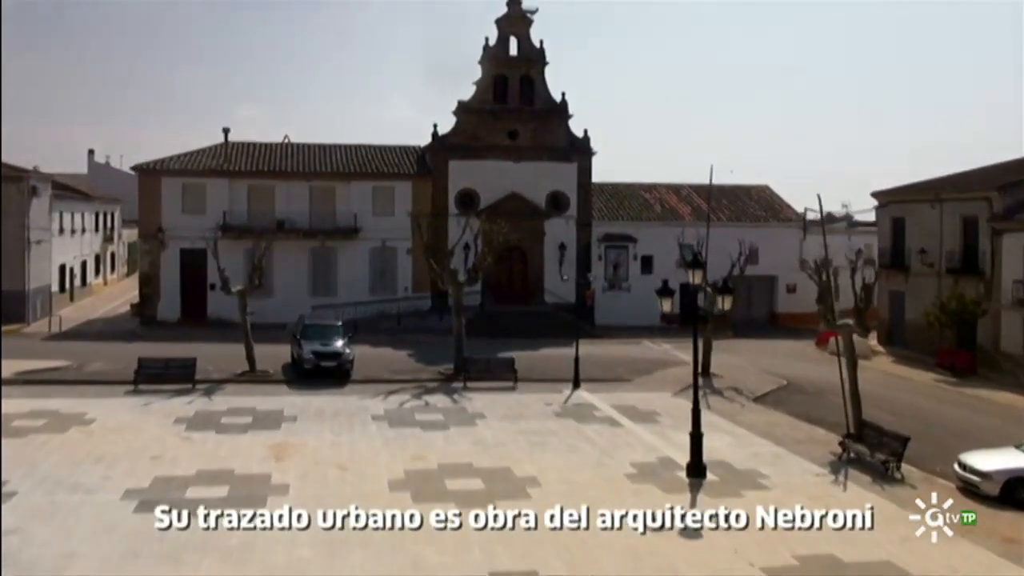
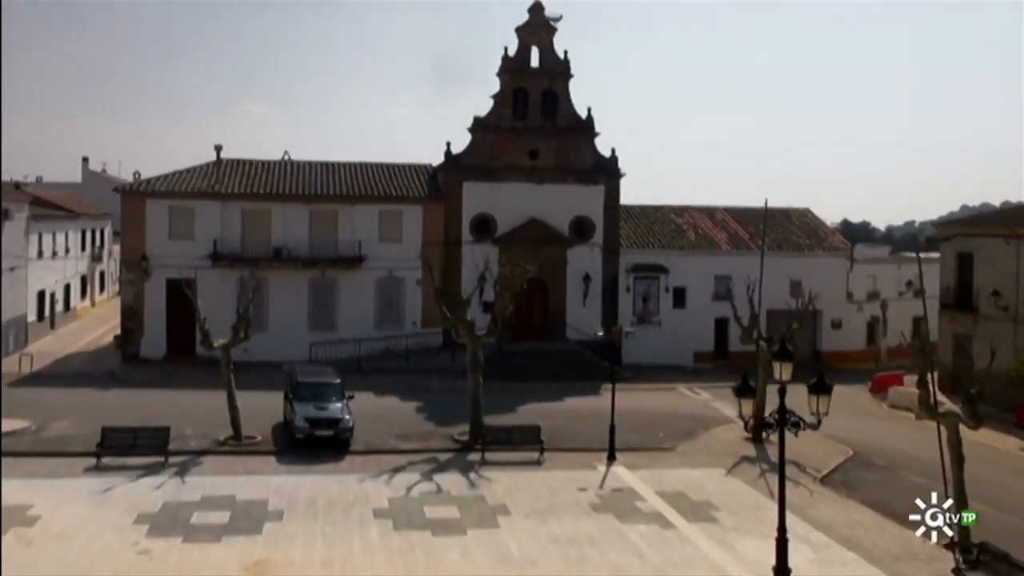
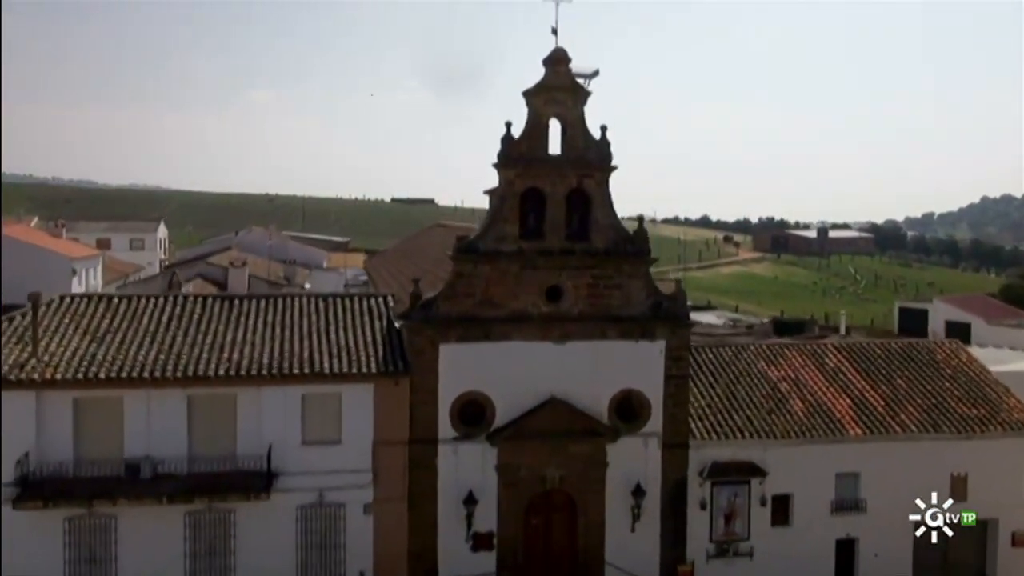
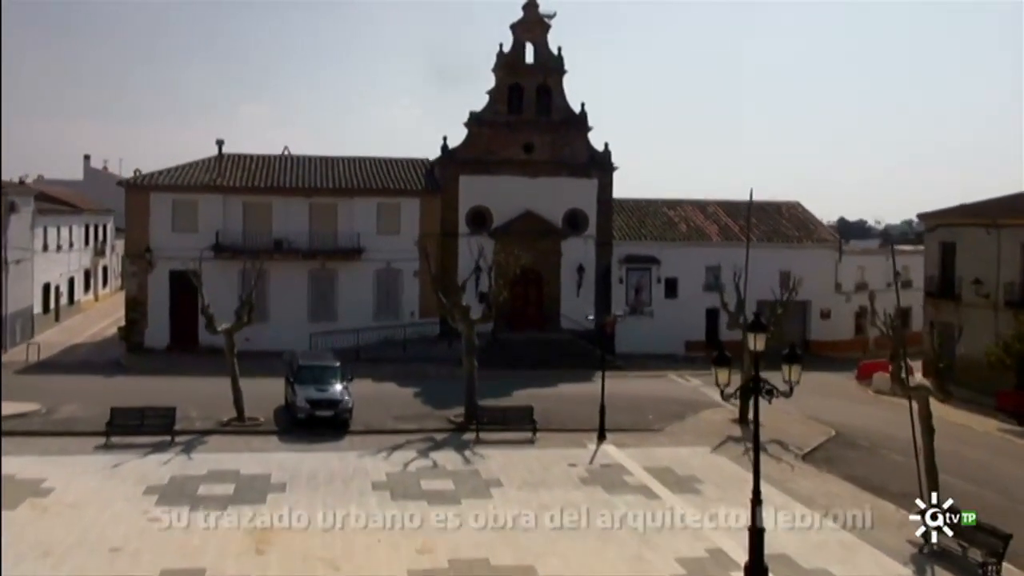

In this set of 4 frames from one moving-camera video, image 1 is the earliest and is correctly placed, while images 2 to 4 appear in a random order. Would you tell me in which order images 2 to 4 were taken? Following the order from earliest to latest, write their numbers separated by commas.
4, 2, 3
